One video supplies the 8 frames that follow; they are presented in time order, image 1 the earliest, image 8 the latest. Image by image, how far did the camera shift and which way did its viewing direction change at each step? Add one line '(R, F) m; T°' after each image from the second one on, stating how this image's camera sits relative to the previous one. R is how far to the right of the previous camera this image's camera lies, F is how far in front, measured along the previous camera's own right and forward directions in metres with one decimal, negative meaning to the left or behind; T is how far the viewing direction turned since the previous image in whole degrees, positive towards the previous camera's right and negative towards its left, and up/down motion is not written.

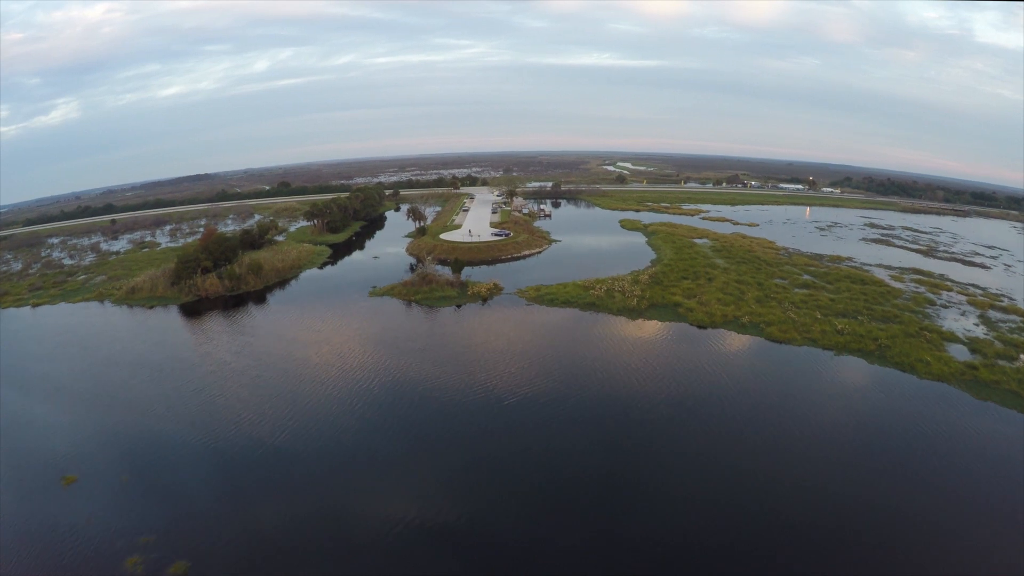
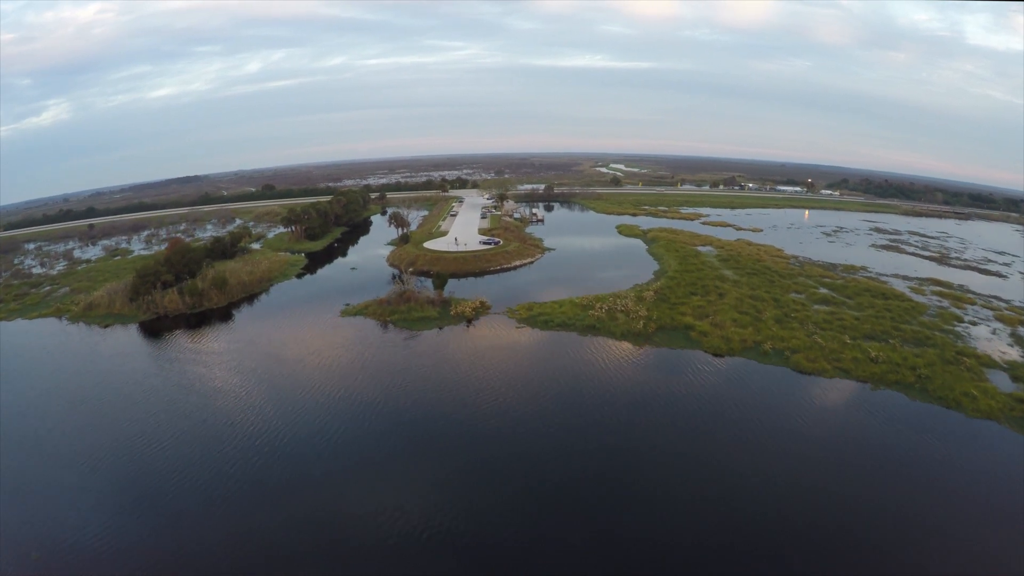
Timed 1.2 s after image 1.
(+0.2, +1.9) m; 0°
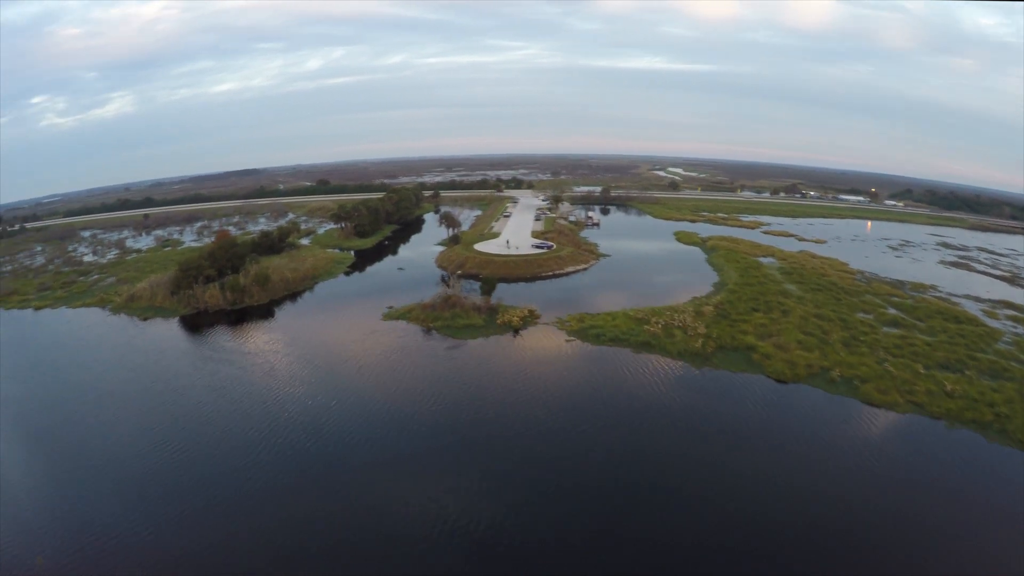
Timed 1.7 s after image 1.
(-0.7, +0.7) m; -4°
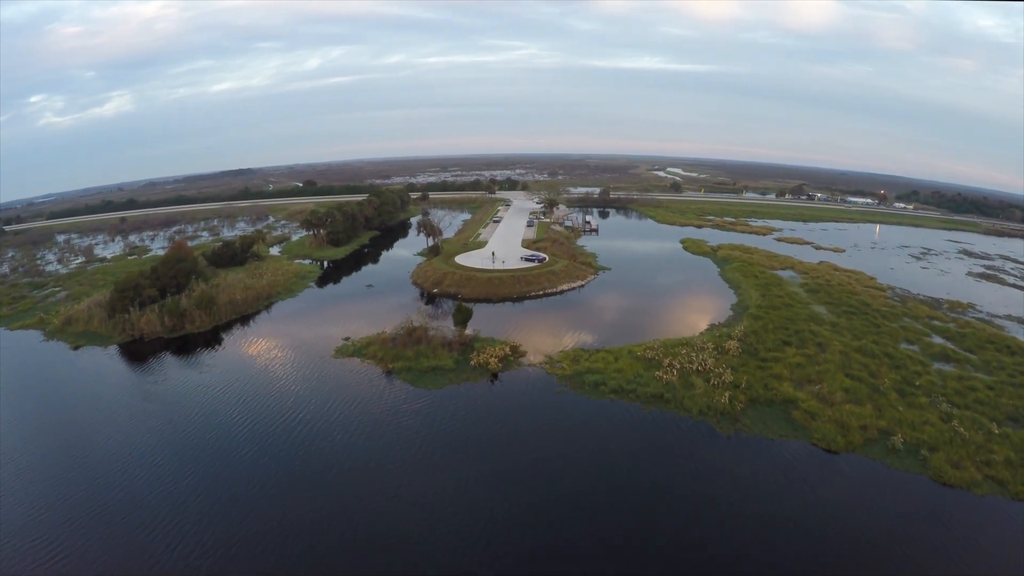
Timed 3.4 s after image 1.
(+0.6, +2.8) m; 0°
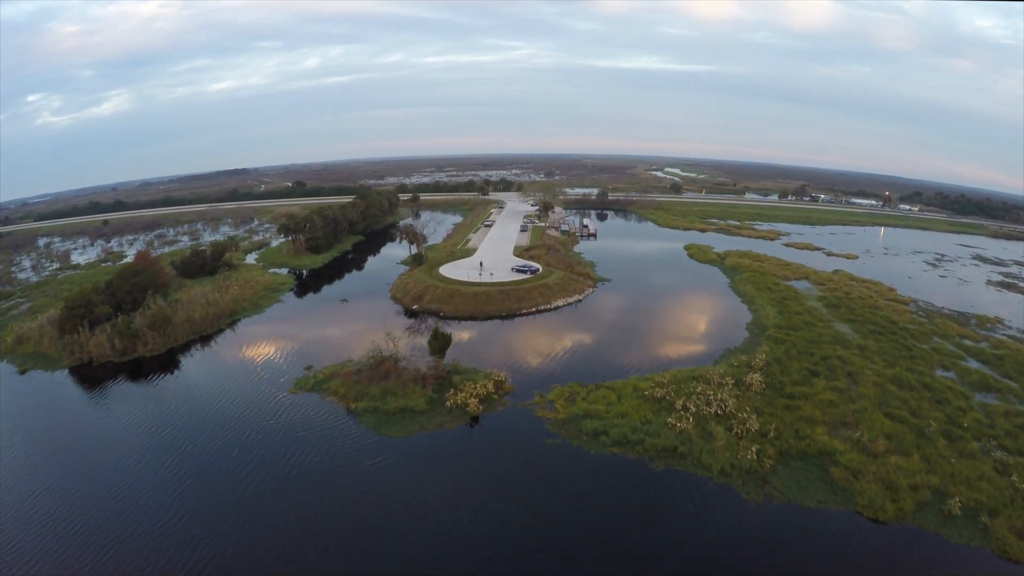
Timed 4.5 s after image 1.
(+0.4, +1.8) m; 0°
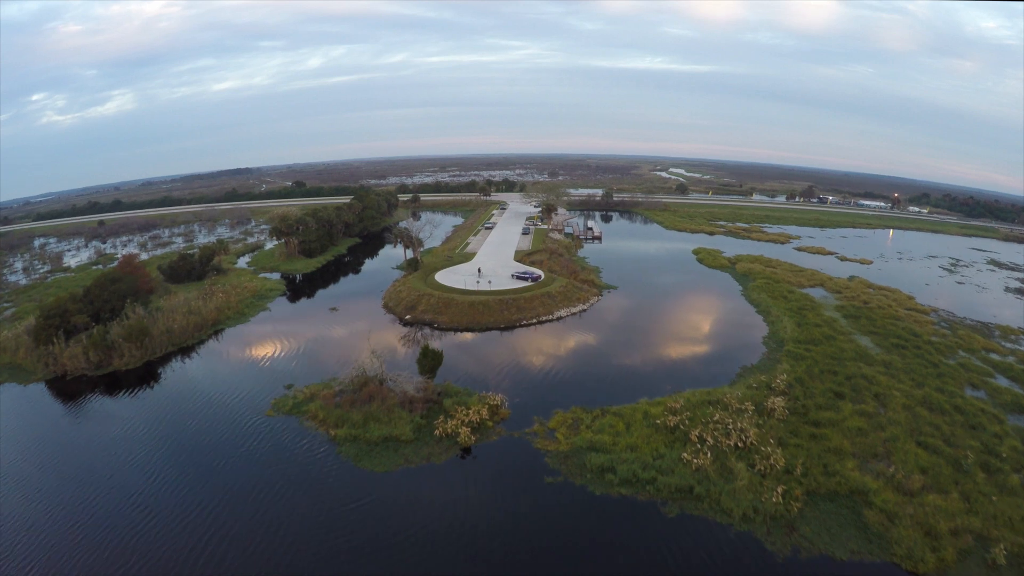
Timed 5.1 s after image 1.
(+0.1, +1.0) m; 0°
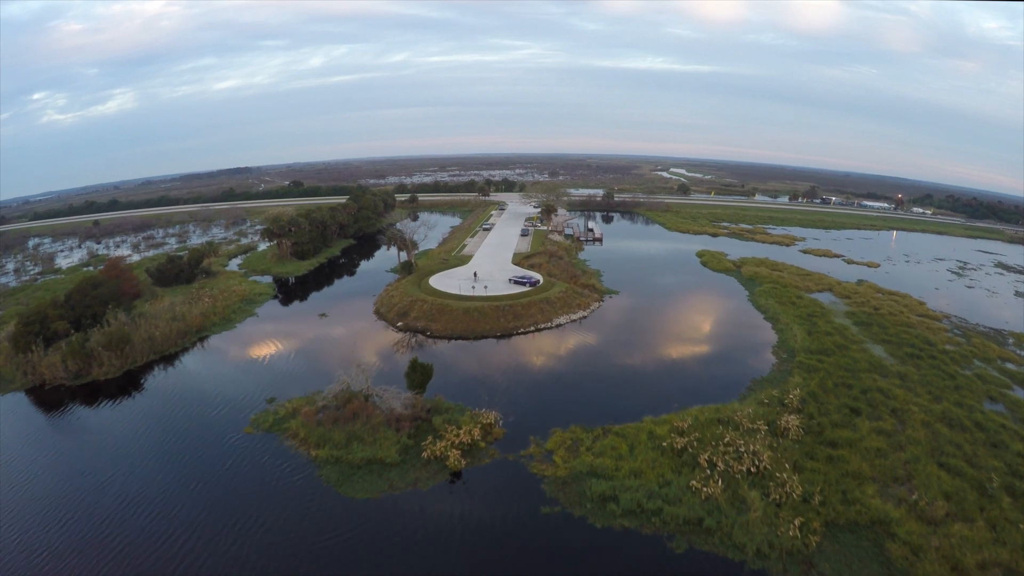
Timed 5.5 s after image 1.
(+0.1, +0.7) m; 0°
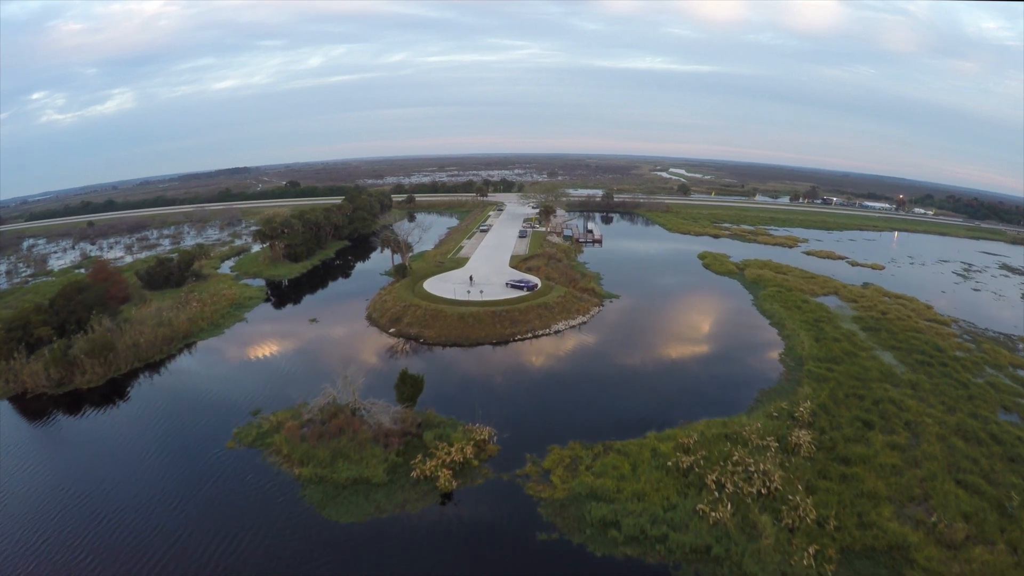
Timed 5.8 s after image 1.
(+0.1, +0.5) m; 0°
